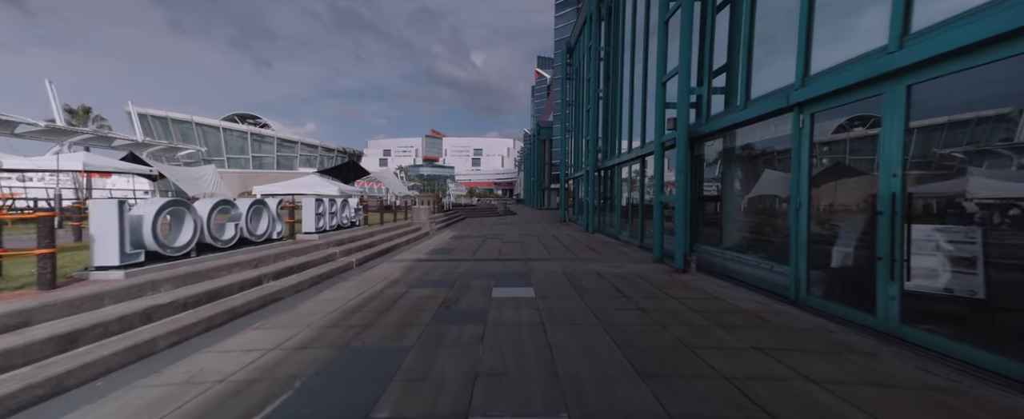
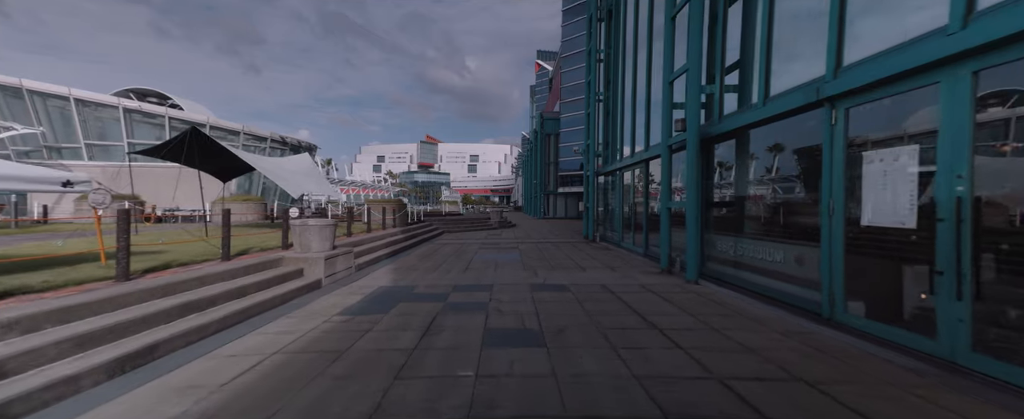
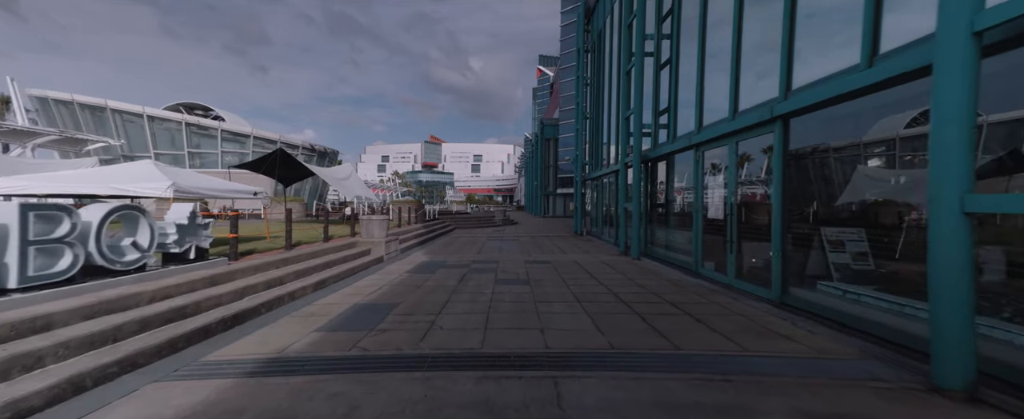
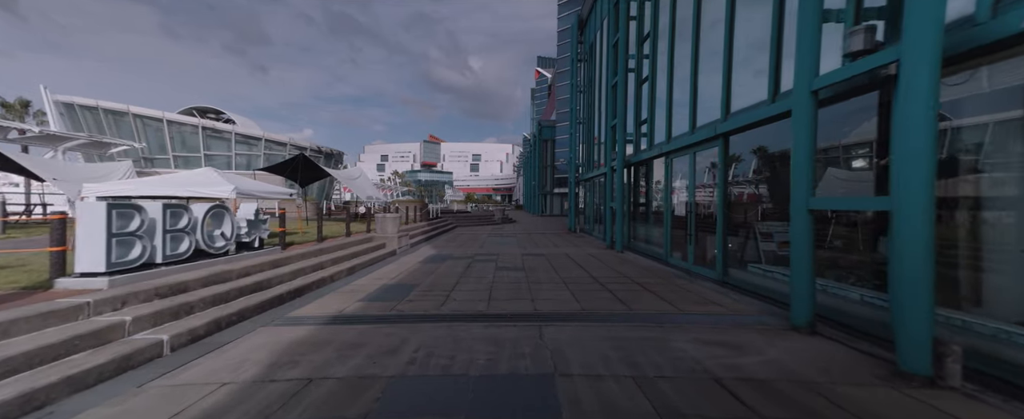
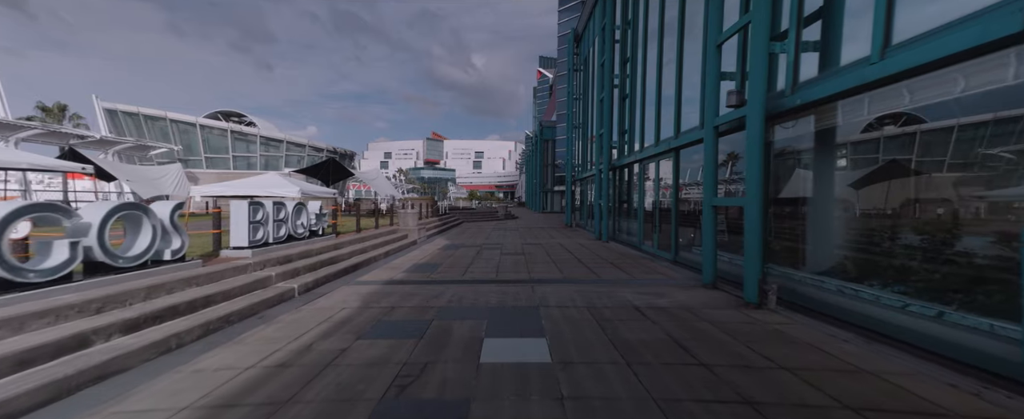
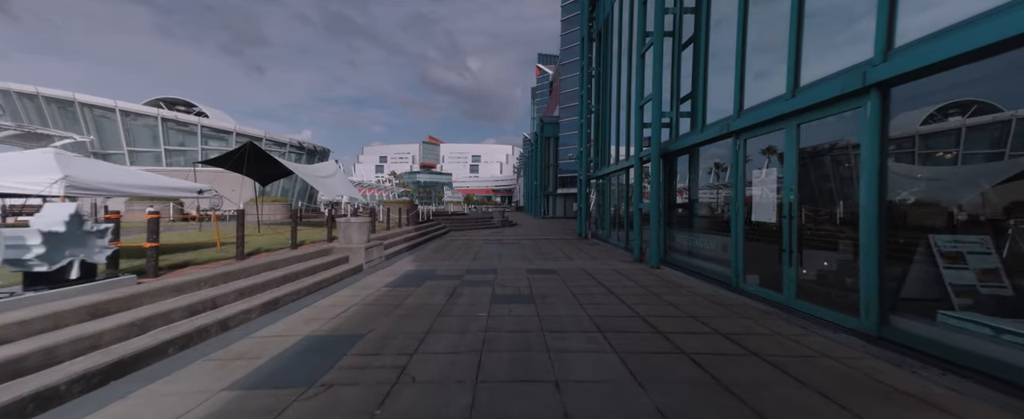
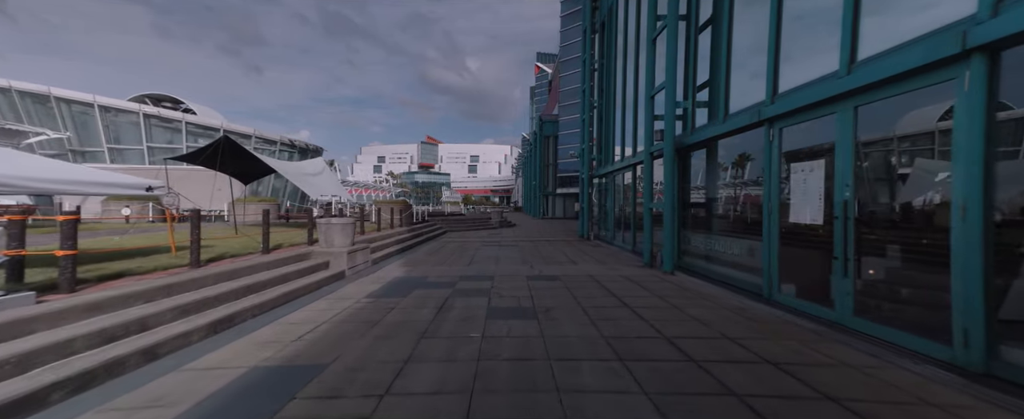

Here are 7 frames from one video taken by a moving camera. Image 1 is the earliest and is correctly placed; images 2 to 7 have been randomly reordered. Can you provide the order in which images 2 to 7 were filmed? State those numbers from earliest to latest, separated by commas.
5, 4, 3, 6, 7, 2
